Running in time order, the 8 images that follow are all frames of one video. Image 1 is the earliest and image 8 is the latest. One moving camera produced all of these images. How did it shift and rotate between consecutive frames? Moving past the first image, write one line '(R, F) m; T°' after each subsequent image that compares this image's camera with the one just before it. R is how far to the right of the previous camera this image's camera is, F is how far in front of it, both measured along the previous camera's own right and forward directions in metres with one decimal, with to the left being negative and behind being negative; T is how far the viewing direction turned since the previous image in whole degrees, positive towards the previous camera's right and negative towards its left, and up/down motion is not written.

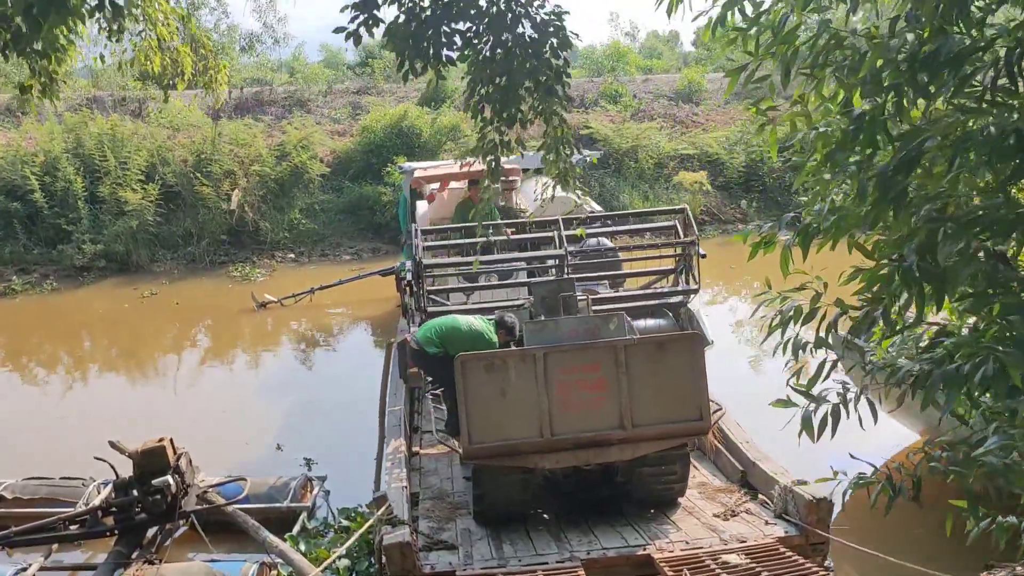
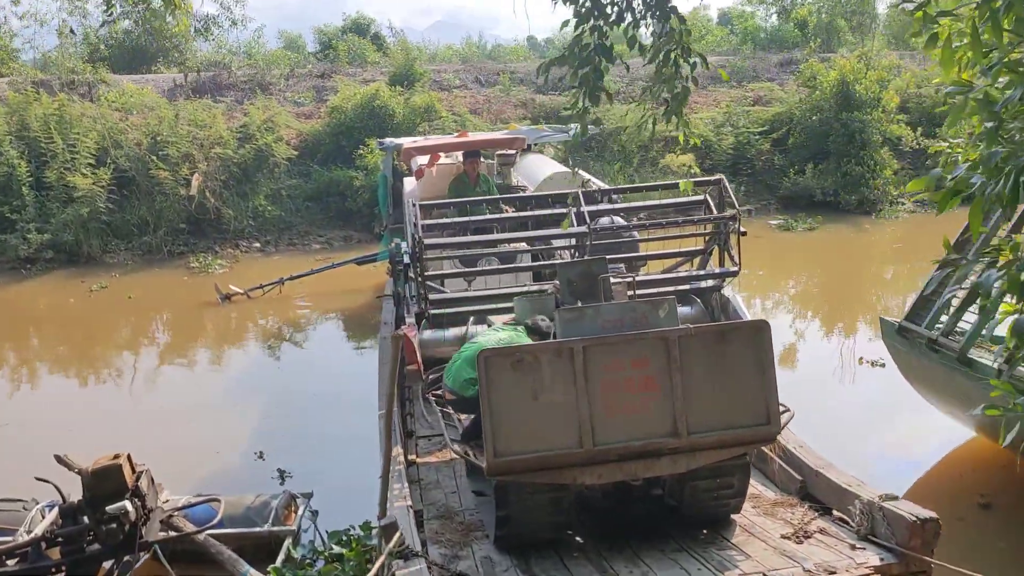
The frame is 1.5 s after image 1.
(-0.4, +1.0) m; +2°
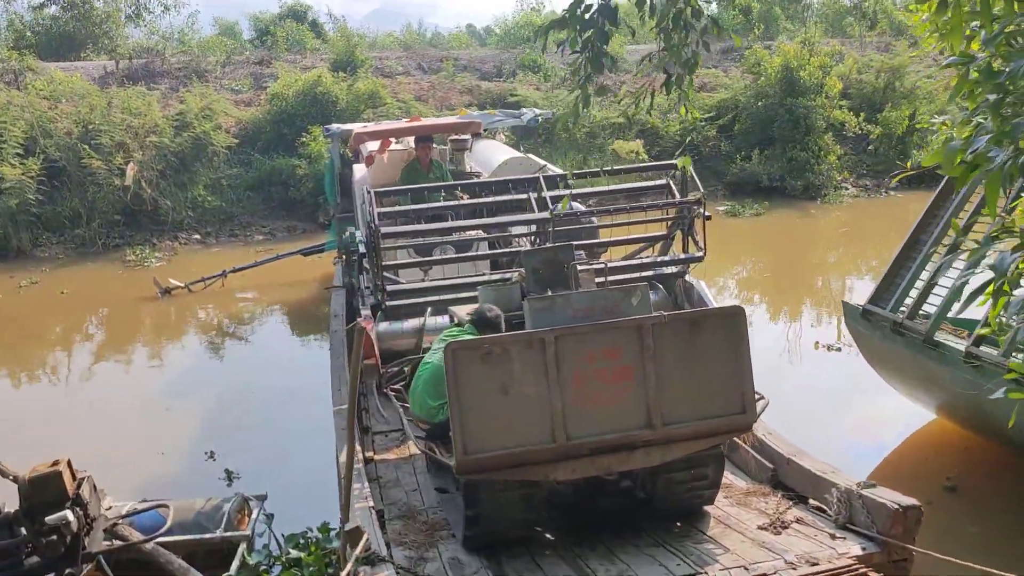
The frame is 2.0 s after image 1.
(-0.1, +0.2) m; +4°
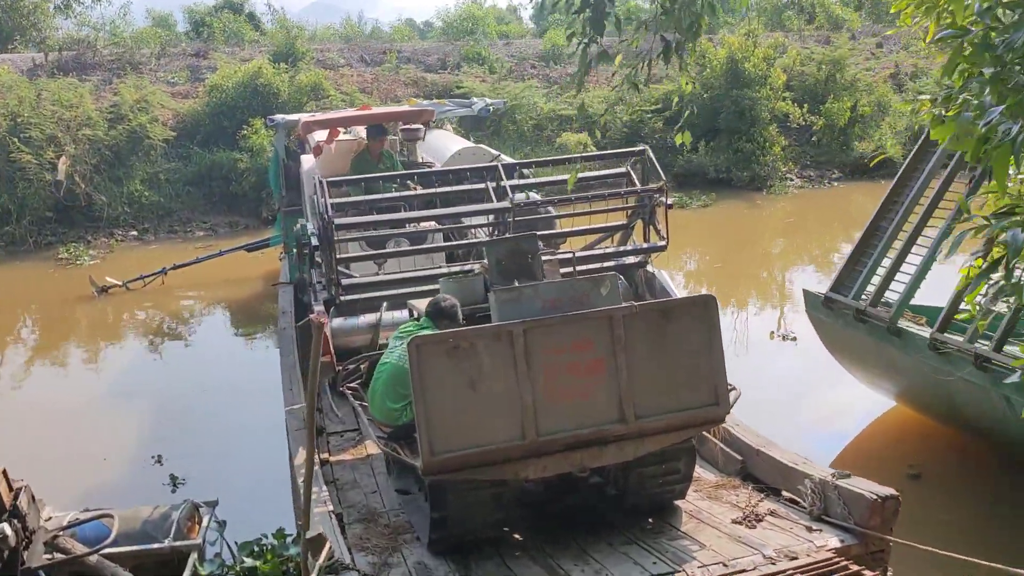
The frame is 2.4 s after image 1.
(-0.1, +0.2) m; +4°
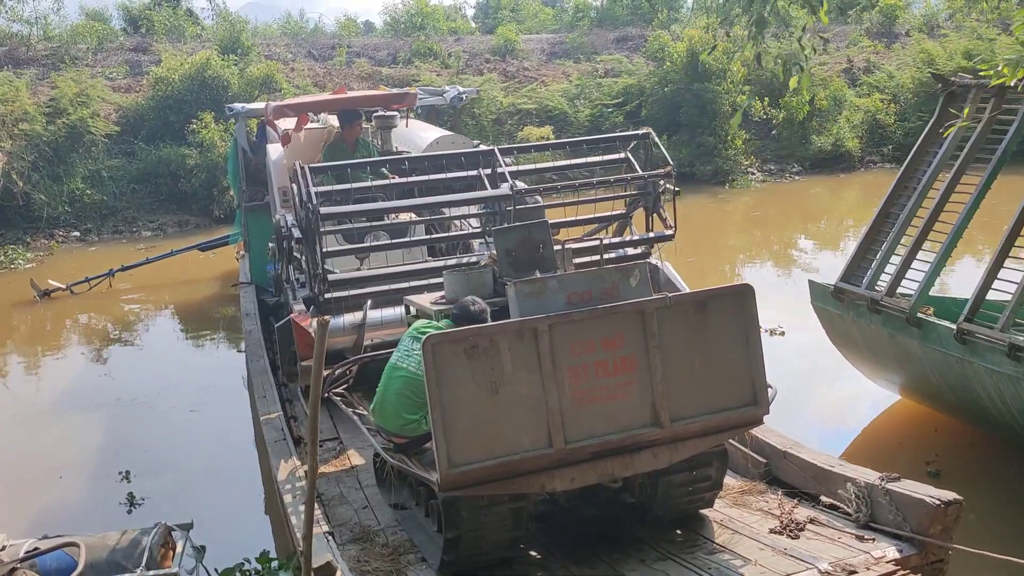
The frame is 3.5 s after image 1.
(-0.3, +0.4) m; +4°
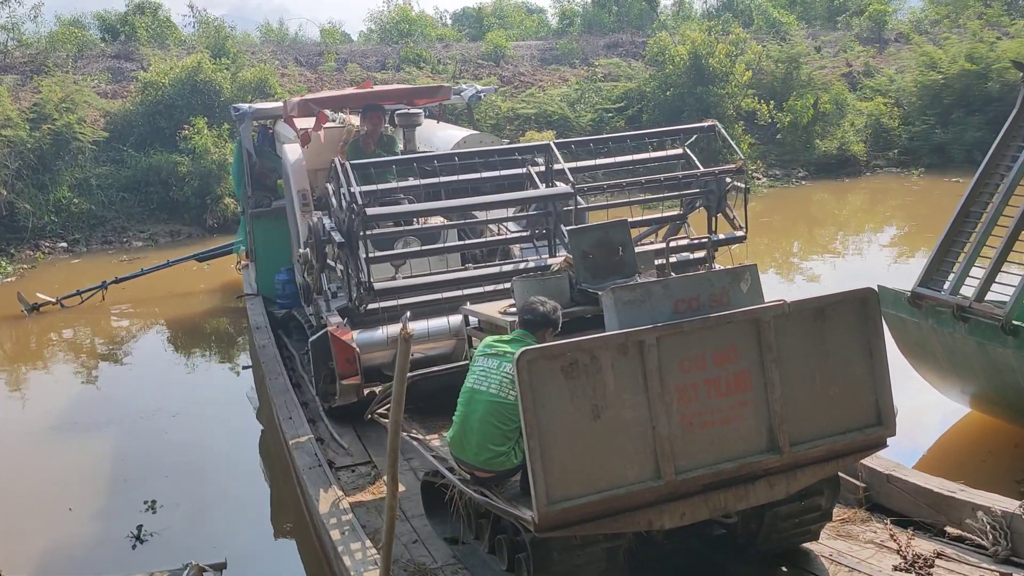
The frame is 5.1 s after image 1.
(-0.5, +0.5) m; +1°
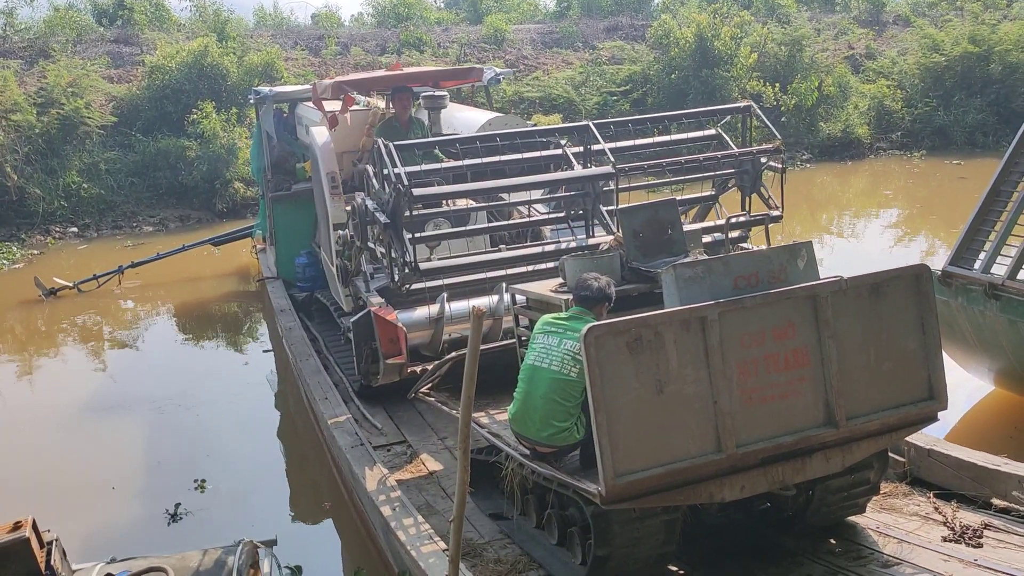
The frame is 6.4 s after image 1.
(-0.3, 0.0) m; 0°
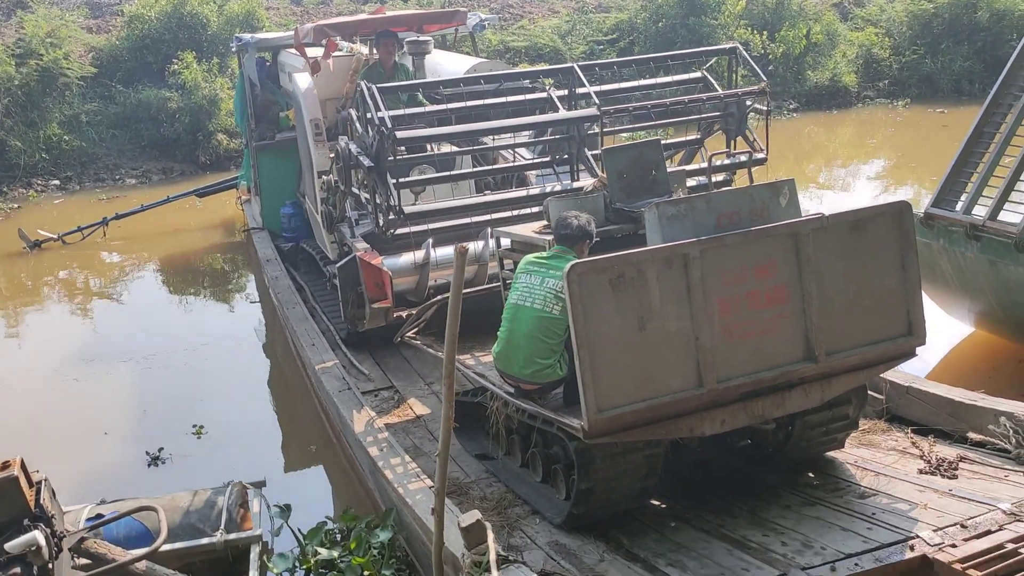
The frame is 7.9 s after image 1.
(0.0, 0.0) m; +1°
